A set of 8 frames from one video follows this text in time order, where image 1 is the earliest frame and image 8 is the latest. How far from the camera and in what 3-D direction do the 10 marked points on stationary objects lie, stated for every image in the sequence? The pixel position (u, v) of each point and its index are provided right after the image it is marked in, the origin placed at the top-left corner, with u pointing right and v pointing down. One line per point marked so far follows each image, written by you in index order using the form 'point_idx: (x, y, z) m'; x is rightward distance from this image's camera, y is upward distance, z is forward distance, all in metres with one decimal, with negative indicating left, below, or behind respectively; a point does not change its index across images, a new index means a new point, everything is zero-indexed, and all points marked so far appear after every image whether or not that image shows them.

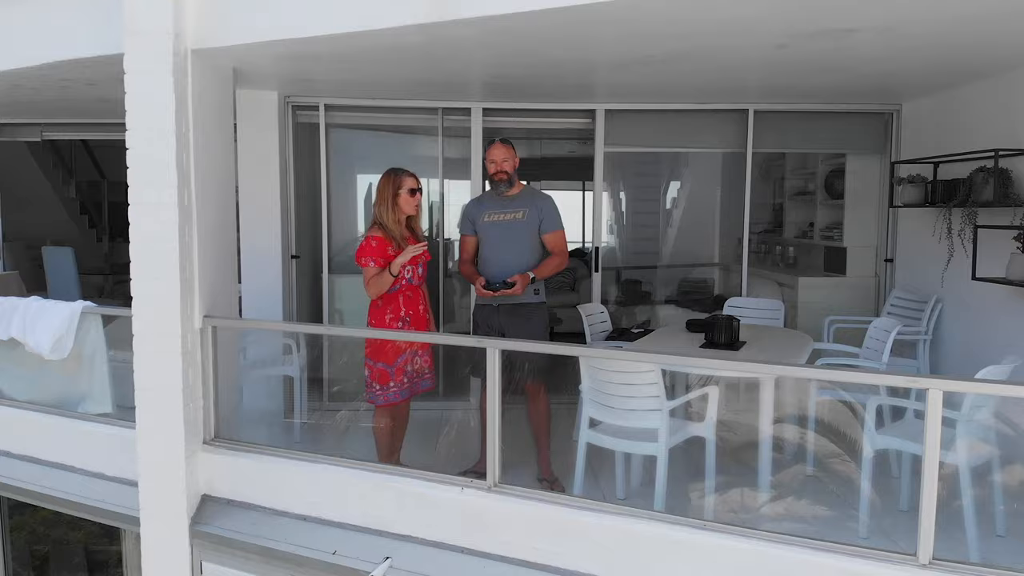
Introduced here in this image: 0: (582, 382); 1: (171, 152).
0: (+0.2, -0.3, +2.8) m
1: (-1.3, +0.5, +3.1) m
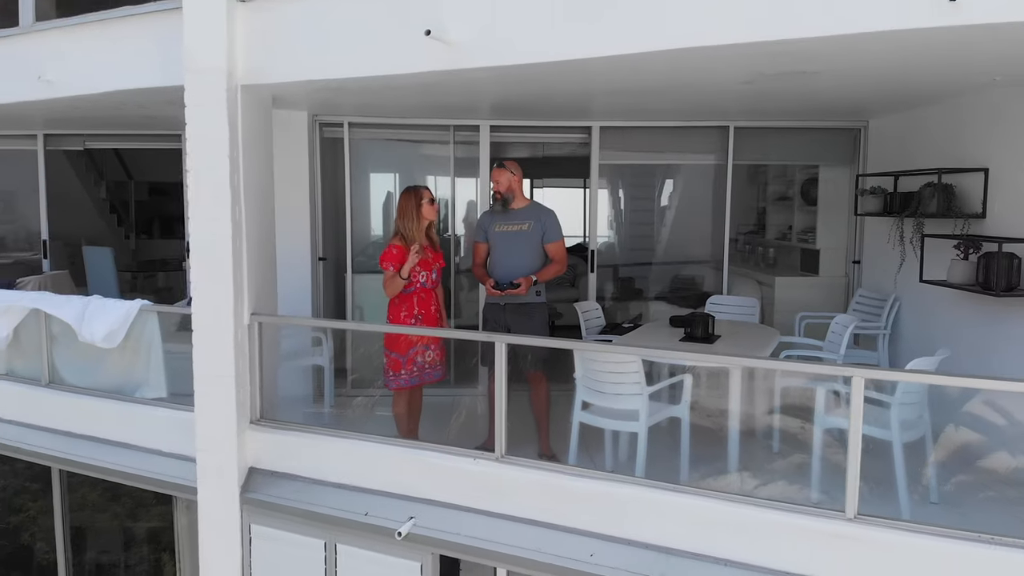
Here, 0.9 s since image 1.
0: (+0.3, -0.3, +3.4) m
1: (-1.2, +0.5, +3.6) m
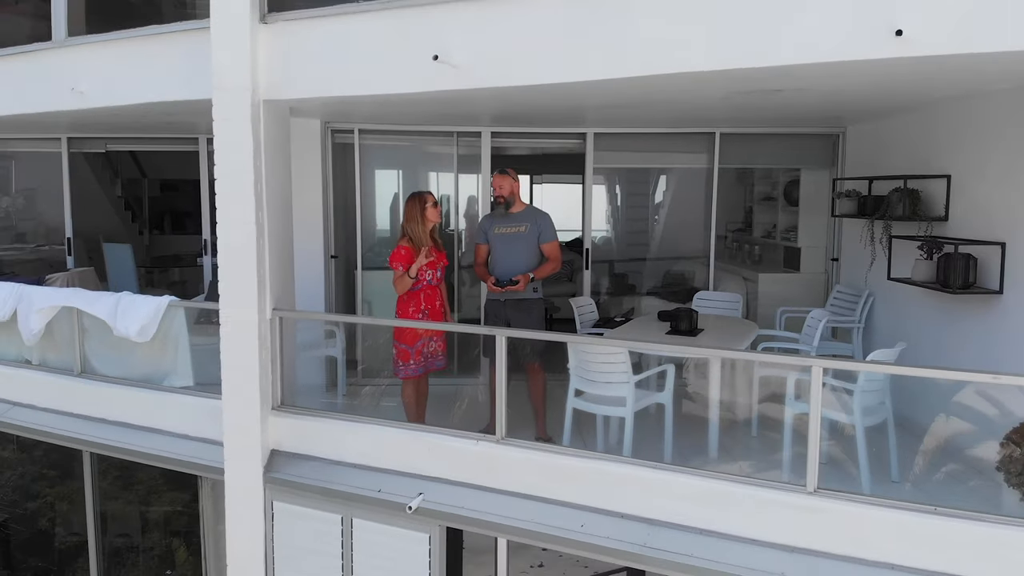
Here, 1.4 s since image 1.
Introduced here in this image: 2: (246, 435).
0: (+0.3, -0.3, +3.7) m
1: (-1.2, +0.5, +4.0) m
2: (-1.3, -0.7, +4.2) m
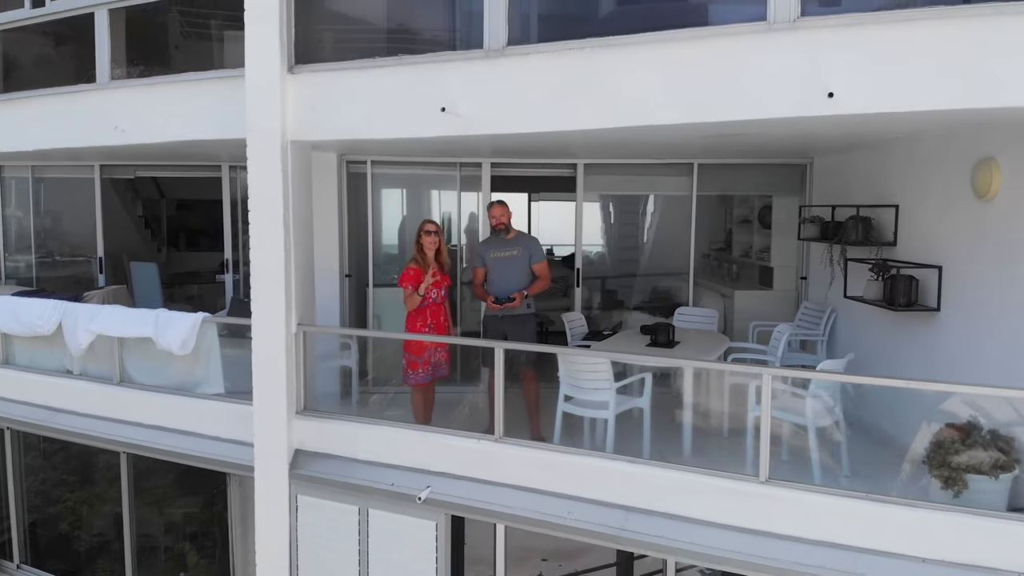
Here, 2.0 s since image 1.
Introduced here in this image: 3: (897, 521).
0: (+0.2, -0.4, +4.2) m
1: (-1.3, +0.4, +4.5) m
2: (-1.4, -0.8, +4.7) m
3: (+1.6, -1.0, +3.5) m
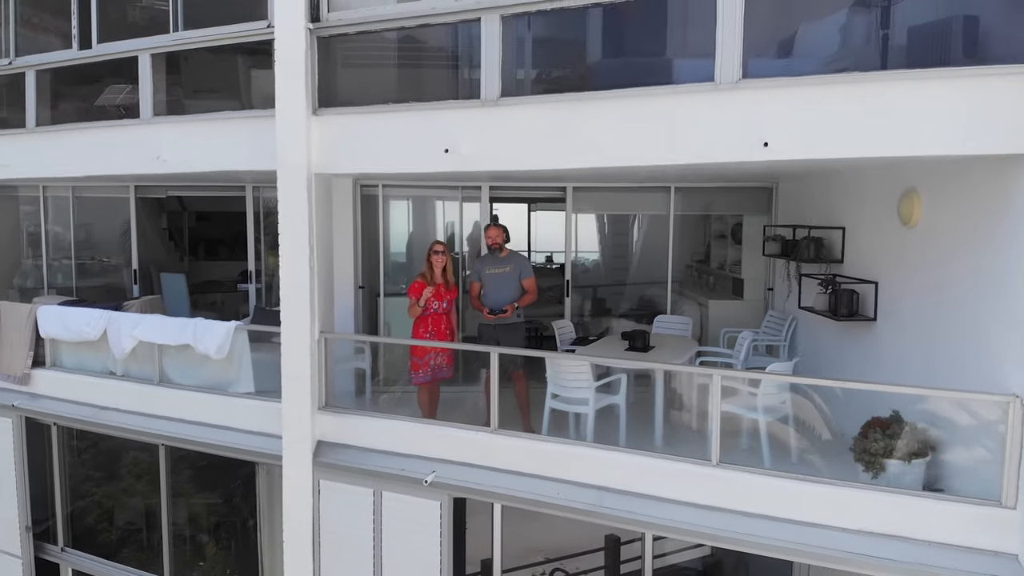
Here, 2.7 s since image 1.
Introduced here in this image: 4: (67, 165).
0: (+0.2, -0.5, +4.9) m
1: (-1.3, +0.3, +5.2) m
2: (-1.4, -0.9, +5.4) m
3: (+1.6, -1.1, +4.2) m
4: (-3.6, +1.0, +6.7) m
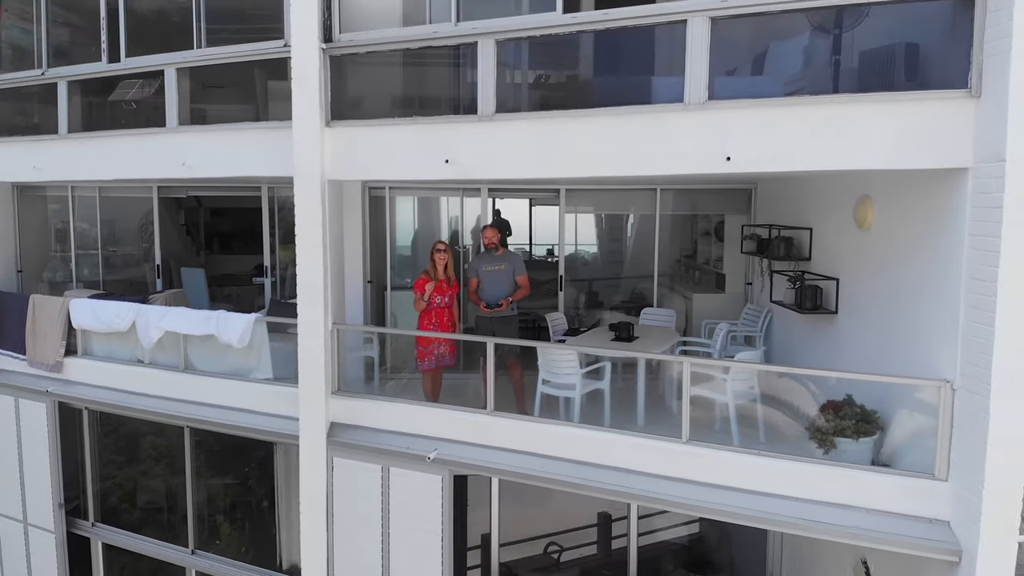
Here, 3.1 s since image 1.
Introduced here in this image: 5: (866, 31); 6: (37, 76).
0: (+0.2, -0.5, +5.5) m
1: (-1.3, +0.4, +5.7) m
2: (-1.4, -0.9, +6.0) m
3: (+1.5, -1.0, +4.8) m
4: (-3.6, +1.0, +7.2) m
5: (+1.8, +1.3, +4.3) m
6: (-4.3, +1.9, +7.5) m
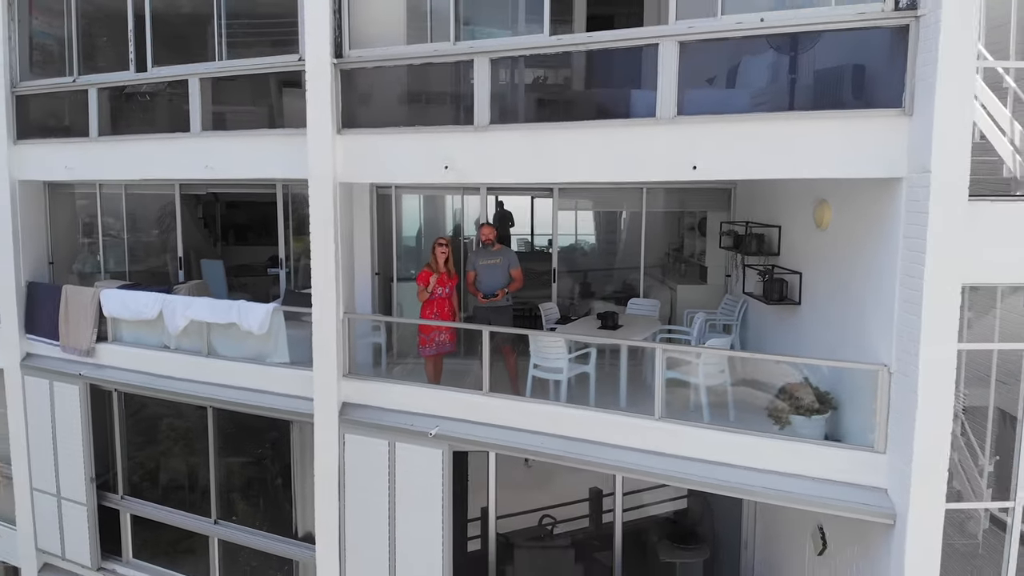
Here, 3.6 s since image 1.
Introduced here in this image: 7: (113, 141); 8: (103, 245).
0: (+0.1, -0.4, +6.1) m
1: (-1.4, +0.4, +6.3) m
2: (-1.5, -0.8, +6.6) m
3: (+1.5, -1.0, +5.4) m
4: (-3.6, +1.1, +7.9) m
5: (+1.8, +1.4, +4.9) m
6: (-4.3, +2.0, +8.1) m
7: (-3.8, +1.4, +7.9) m
8: (-4.9, +0.5, +9.9) m
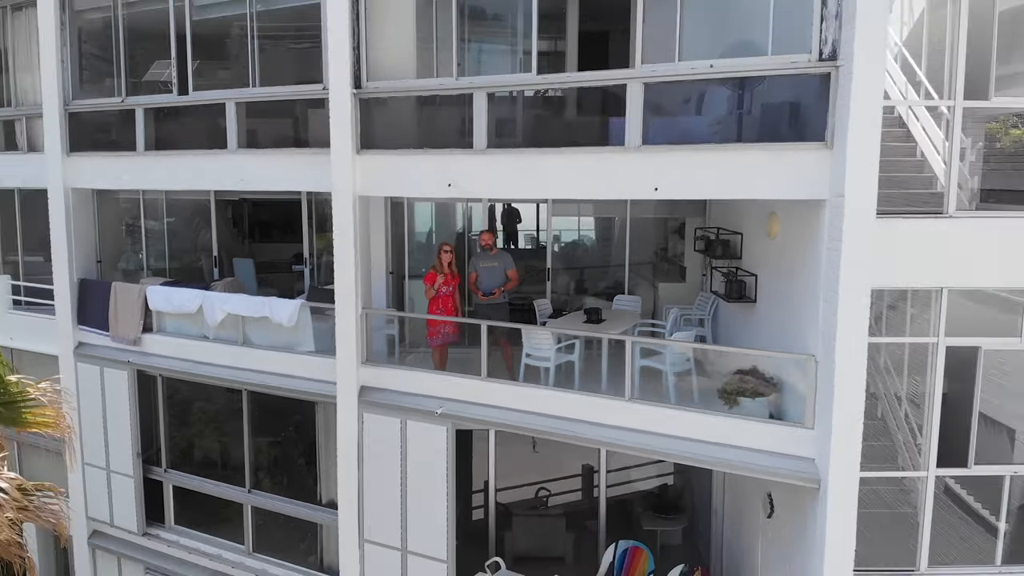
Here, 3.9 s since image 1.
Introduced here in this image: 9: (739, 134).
0: (+0.1, -0.4, +7.1) m
1: (-1.4, +0.4, +7.3) m
2: (-1.5, -0.8, +7.6) m
3: (+1.4, -1.0, +6.3) m
4: (-3.6, +1.1, +8.9) m
5: (+1.7, +1.3, +5.8) m
6: (-4.3, +2.0, +9.2) m
7: (-3.8, +1.4, +9.0) m
8: (-4.9, +0.6, +11.0) m
9: (+1.6, +1.1, +5.9) m
